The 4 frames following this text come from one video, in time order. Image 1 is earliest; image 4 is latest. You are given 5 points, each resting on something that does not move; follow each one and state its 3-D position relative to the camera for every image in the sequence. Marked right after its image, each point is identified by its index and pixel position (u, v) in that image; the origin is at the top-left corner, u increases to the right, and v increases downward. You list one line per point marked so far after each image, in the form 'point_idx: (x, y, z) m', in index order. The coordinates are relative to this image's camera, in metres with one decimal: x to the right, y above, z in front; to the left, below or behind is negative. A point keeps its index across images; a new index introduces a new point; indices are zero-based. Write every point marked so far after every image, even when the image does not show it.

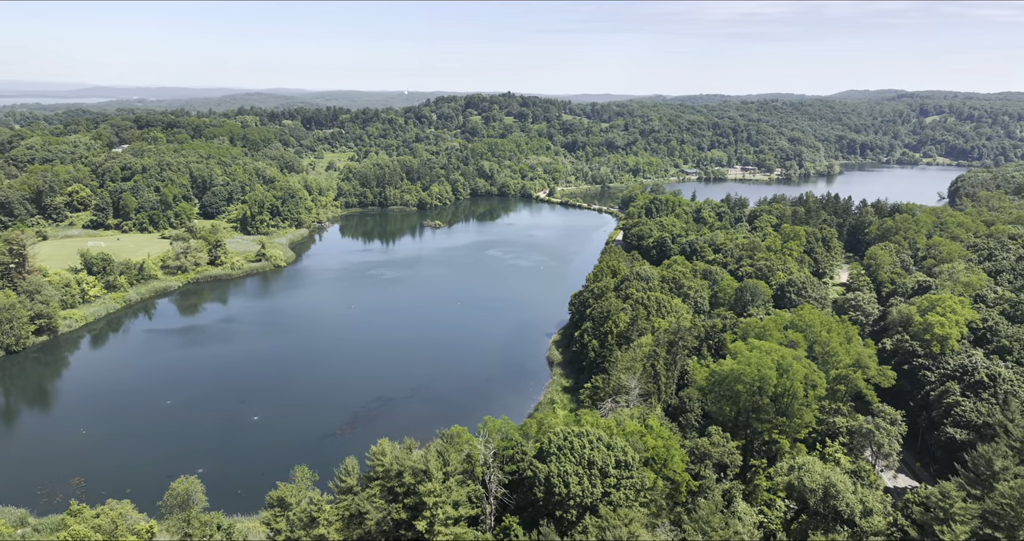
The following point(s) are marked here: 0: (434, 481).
0: (-2.2, -6.0, +19.9) m
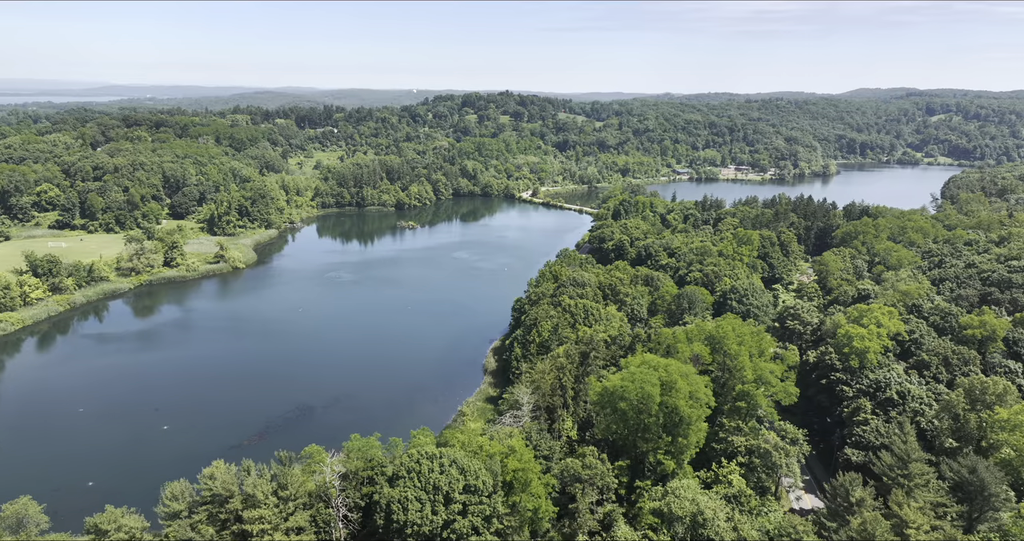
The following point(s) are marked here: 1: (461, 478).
0: (-6.6, -6.3, +18.8) m
1: (-1.5, -5.9, +19.9) m
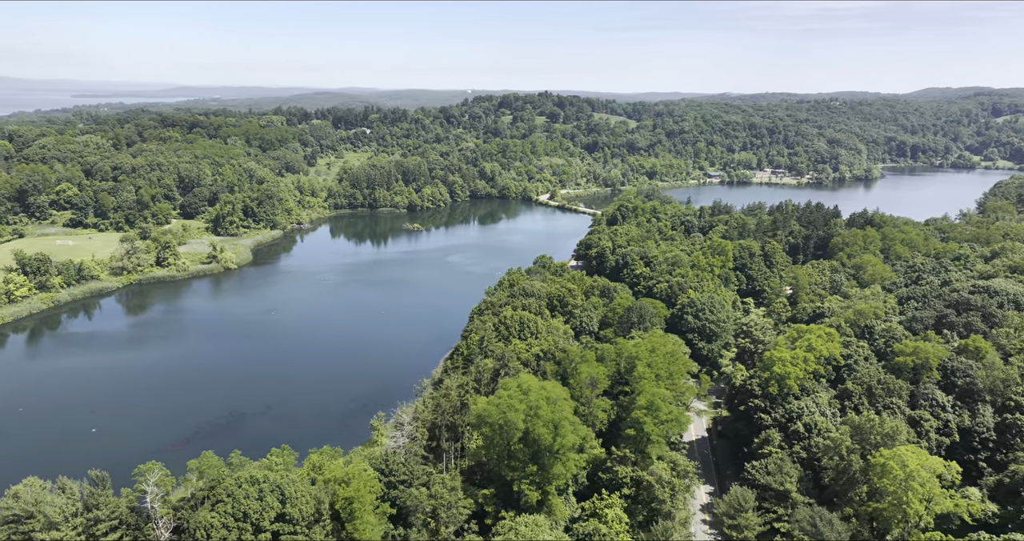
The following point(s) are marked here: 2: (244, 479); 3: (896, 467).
0: (-11.6, -6.7, +18.2) m
1: (-6.4, -6.4, +19.0) m
2: (-7.4, -5.9, +19.7) m
3: (+10.0, -5.2, +18.5) m
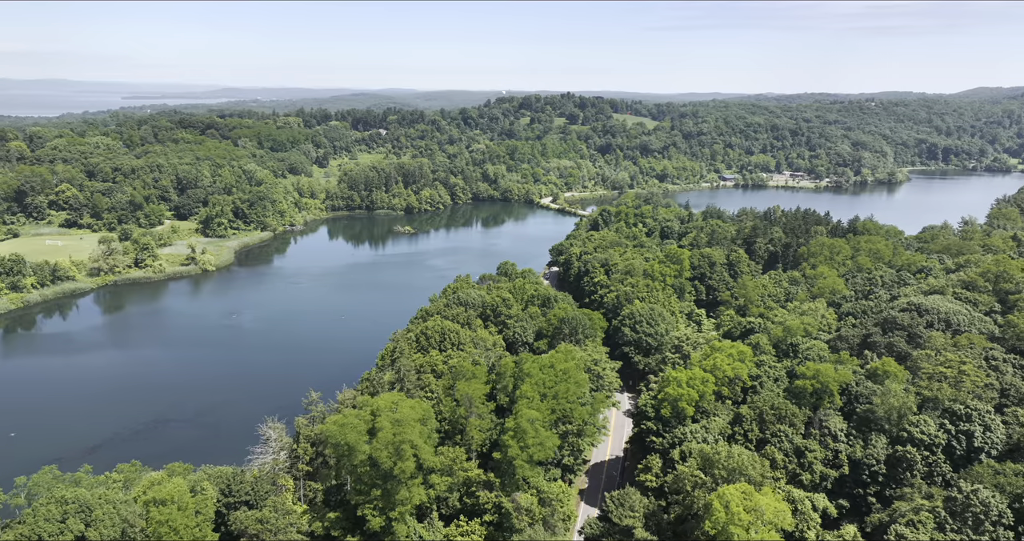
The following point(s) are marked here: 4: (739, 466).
0: (-16.5, -7.0, +17.8) m
1: (-11.3, -6.7, +18.3) m
2: (-12.3, -6.2, +19.0) m
3: (+5.1, -5.7, +17.0) m
4: (+6.2, -5.2, +18.9) m
